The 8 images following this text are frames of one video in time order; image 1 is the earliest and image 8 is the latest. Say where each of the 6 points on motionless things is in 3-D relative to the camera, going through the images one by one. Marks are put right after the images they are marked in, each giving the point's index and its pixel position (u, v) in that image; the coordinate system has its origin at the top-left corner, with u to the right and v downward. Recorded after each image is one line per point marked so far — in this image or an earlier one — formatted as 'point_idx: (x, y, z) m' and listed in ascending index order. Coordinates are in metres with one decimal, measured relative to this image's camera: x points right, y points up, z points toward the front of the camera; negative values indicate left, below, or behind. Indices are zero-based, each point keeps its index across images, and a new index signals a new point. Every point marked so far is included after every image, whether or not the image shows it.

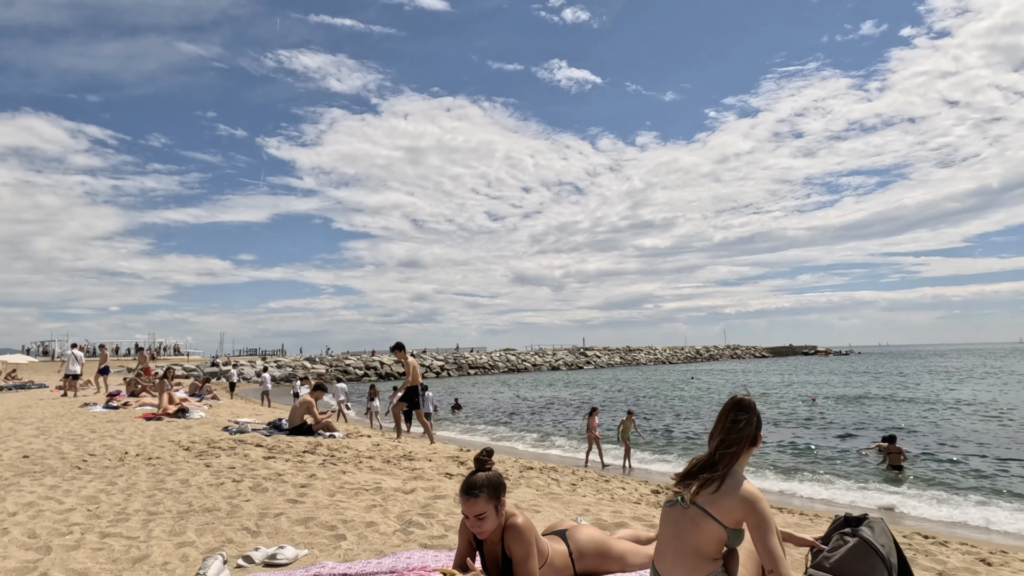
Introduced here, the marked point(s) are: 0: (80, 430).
0: (-6.4, -2.1, +9.9) m
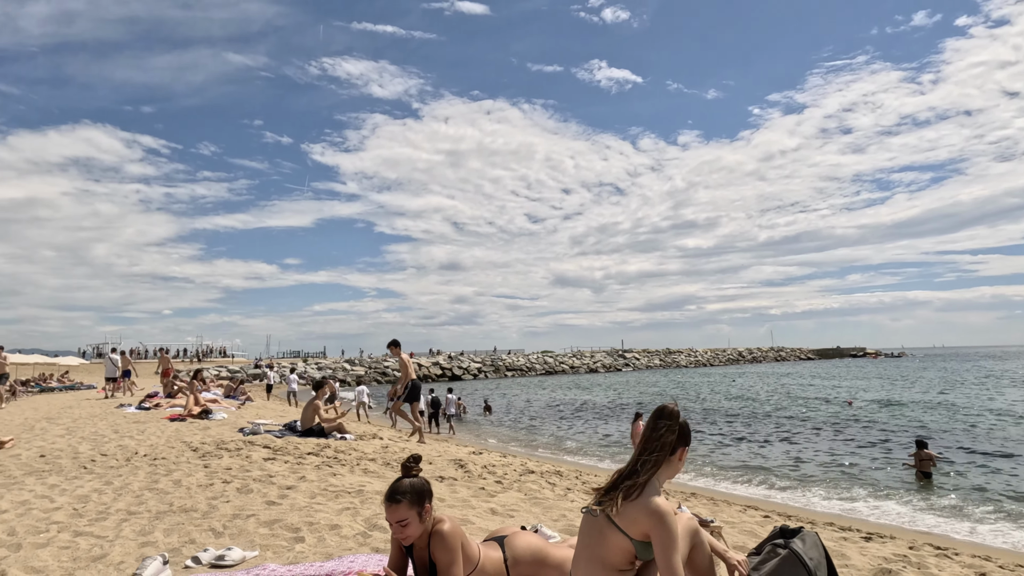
0: (-6.3, -2.2, +10.3) m
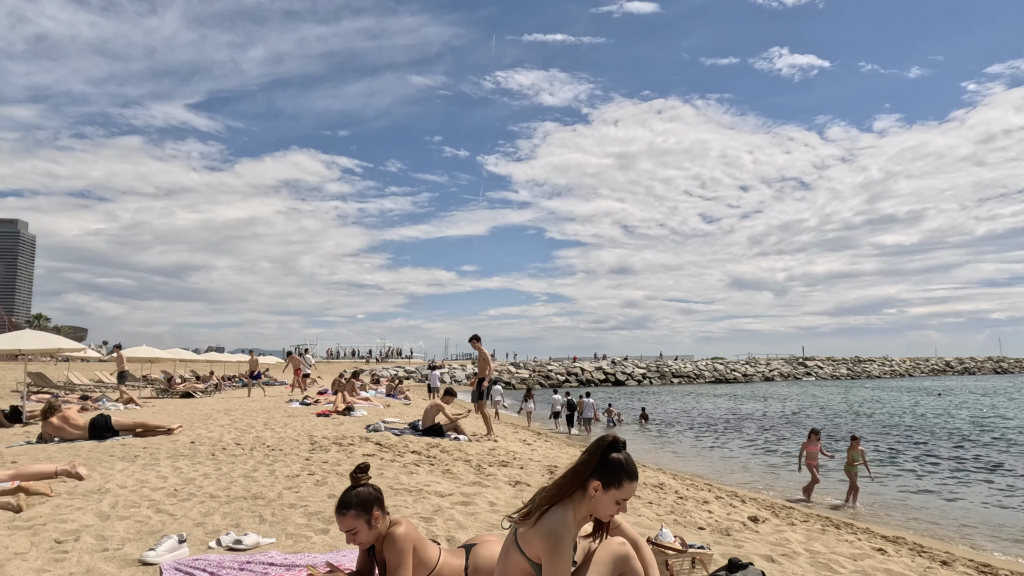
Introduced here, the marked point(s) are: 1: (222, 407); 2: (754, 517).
0: (-4.4, -2.4, +11.7) m
1: (-6.8, -2.8, +15.6) m
2: (+2.5, -2.4, +6.9) m
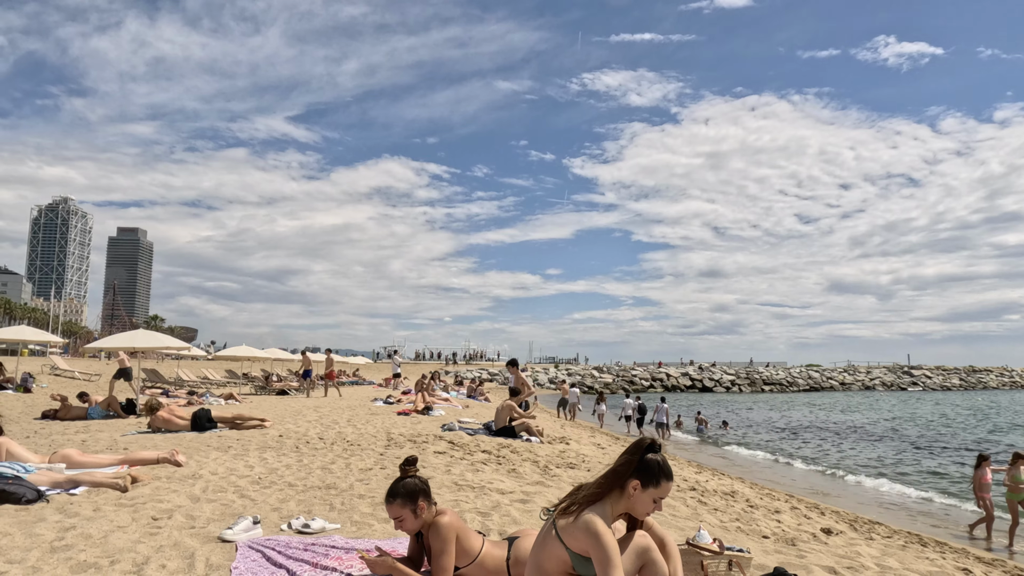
0: (-3.1, -2.4, +12.3) m
1: (-5.0, -2.9, +16.5) m
2: (+3.2, -2.4, +6.7) m
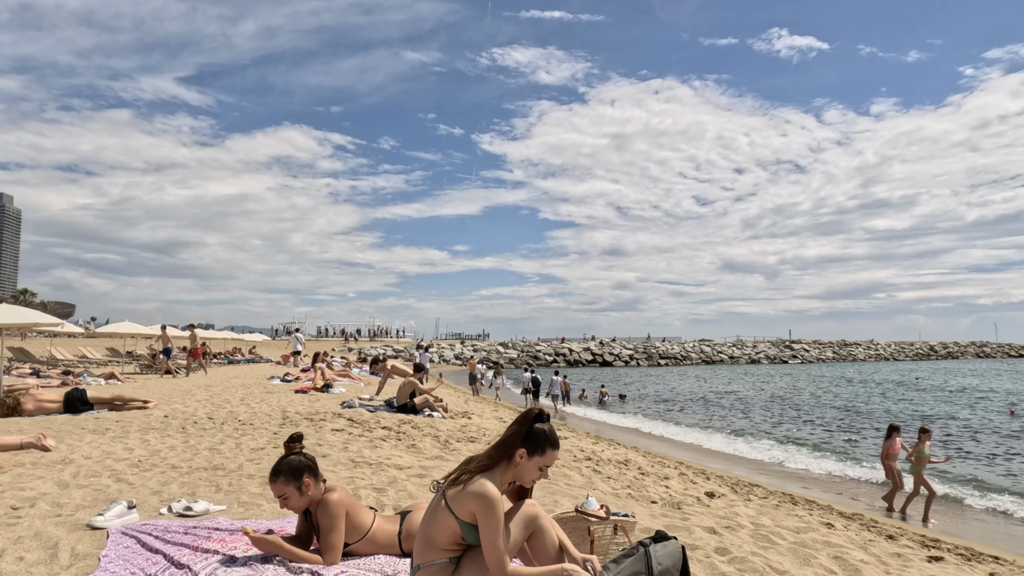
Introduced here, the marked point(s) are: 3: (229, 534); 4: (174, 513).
0: (-4.9, -2.0, +11.8) m
1: (-7.3, -2.3, +15.7) m
2: (+2.1, -2.2, +7.1) m
3: (-1.4, -1.2, +3.3) m
4: (-1.9, -1.3, +3.7) m
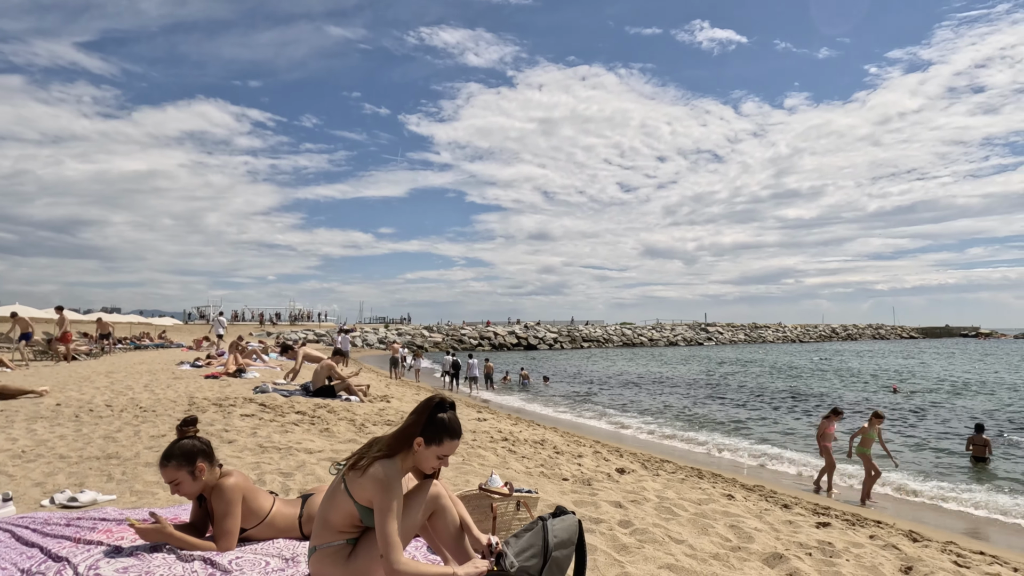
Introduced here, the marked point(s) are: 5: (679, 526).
0: (-6.3, -1.6, +11.2) m
1: (-9.1, -1.8, +14.8) m
2: (+1.2, -2.0, +7.3) m
3: (-1.9, -1.1, +3.1) m
4: (-2.4, -1.2, +3.5) m
5: (+1.2, -1.7, +4.7) m
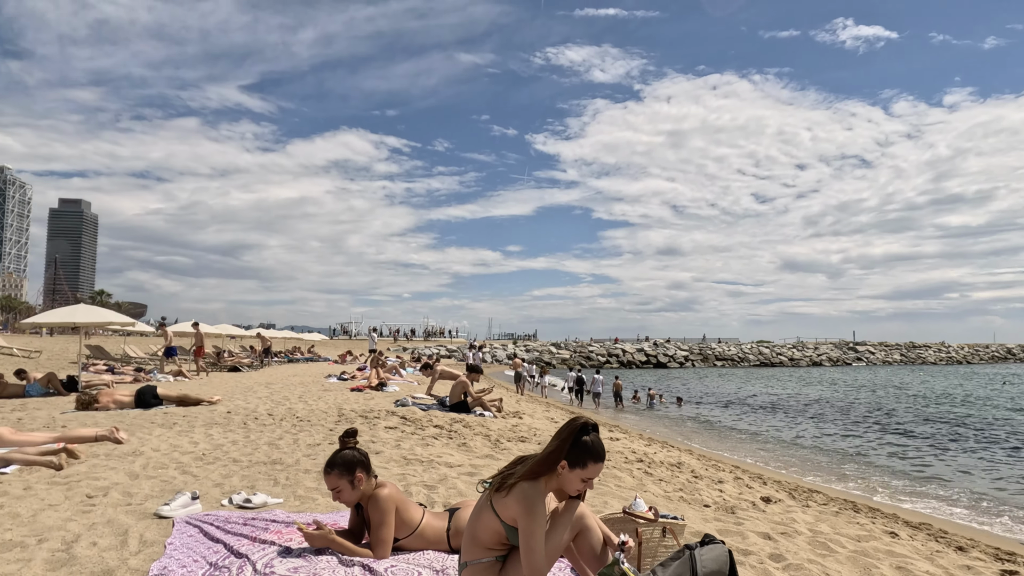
0: (-3.9, -2.0, +12.1) m
1: (-6.1, -2.3, +16.2) m
2: (+2.6, -2.2, +6.9) m
3: (-1.2, -1.2, +3.4) m
4: (-1.6, -1.3, +3.9) m
5: (+2.1, -1.8, +4.3) m
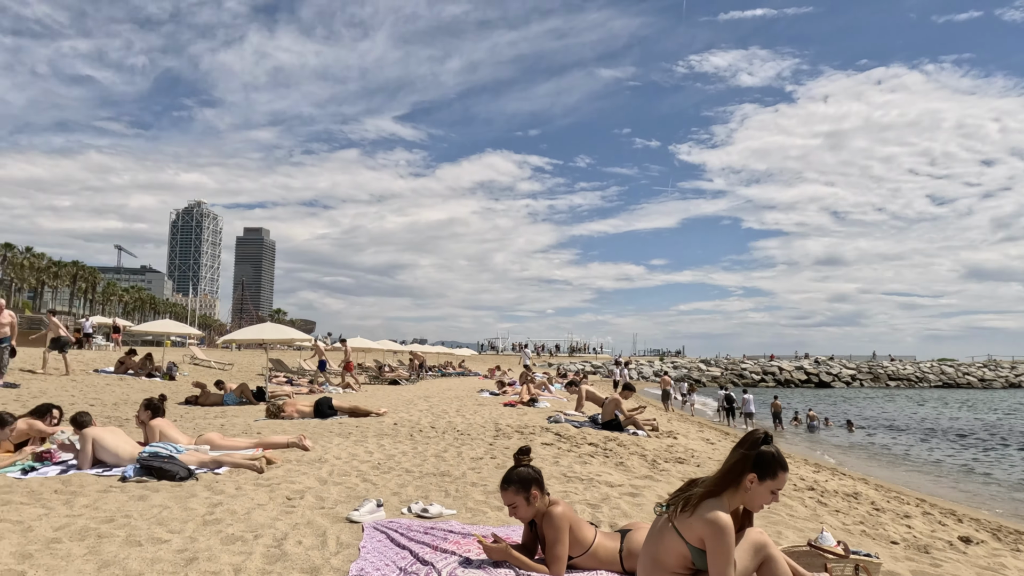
0: (-1.1, -2.3, +12.7) m
1: (-2.3, -2.8, +17.1) m
2: (+4.2, -2.3, +6.2) m
3: (-0.3, -1.3, +3.6) m
4: (-0.6, -1.4, +4.2) m
5: (+3.1, -1.9, +3.7) m
